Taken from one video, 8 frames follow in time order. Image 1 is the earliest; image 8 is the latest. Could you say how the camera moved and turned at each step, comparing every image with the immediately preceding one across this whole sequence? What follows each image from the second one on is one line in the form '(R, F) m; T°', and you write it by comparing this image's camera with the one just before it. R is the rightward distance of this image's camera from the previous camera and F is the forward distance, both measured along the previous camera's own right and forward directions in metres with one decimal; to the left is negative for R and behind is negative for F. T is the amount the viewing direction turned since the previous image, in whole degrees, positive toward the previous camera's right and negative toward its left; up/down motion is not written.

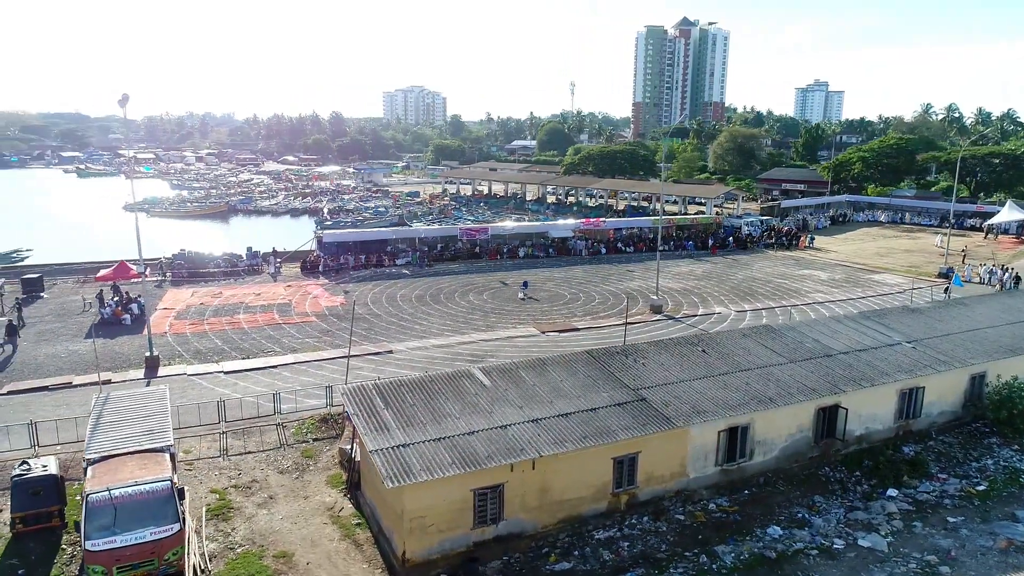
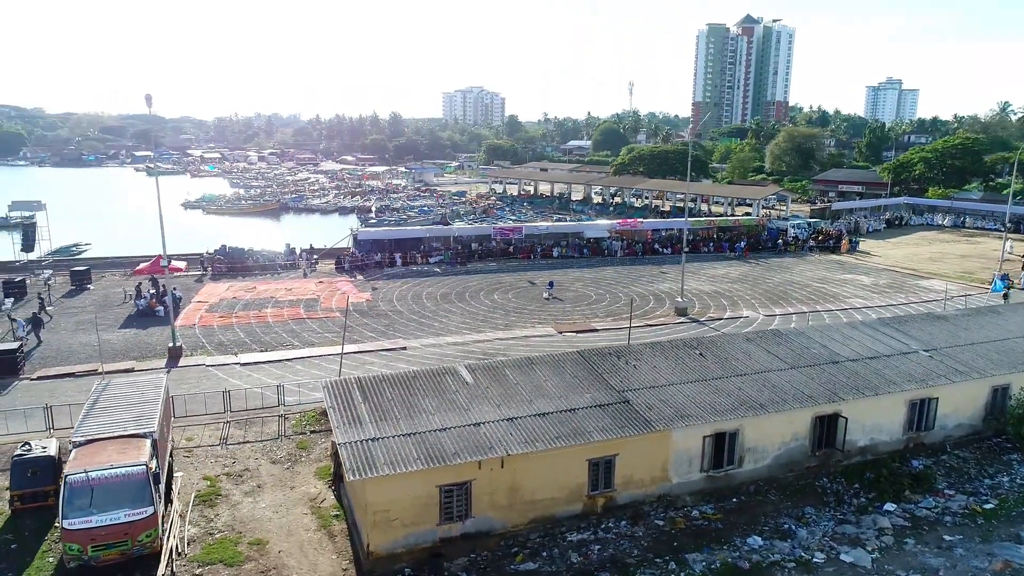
(+1.8, +0.1) m; -5°
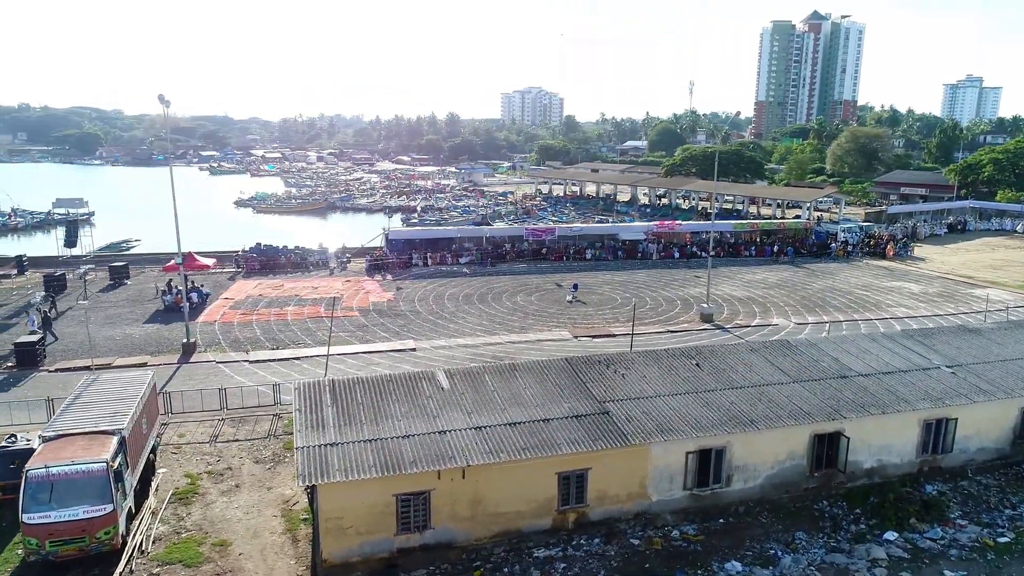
(+1.9, +0.6) m; -5°
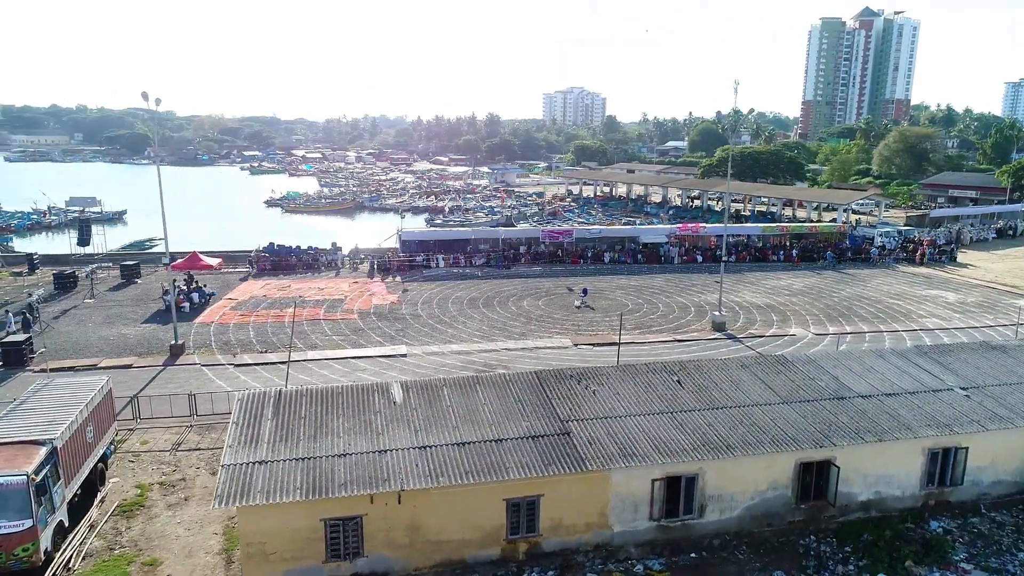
(+1.8, +1.3) m; -3°
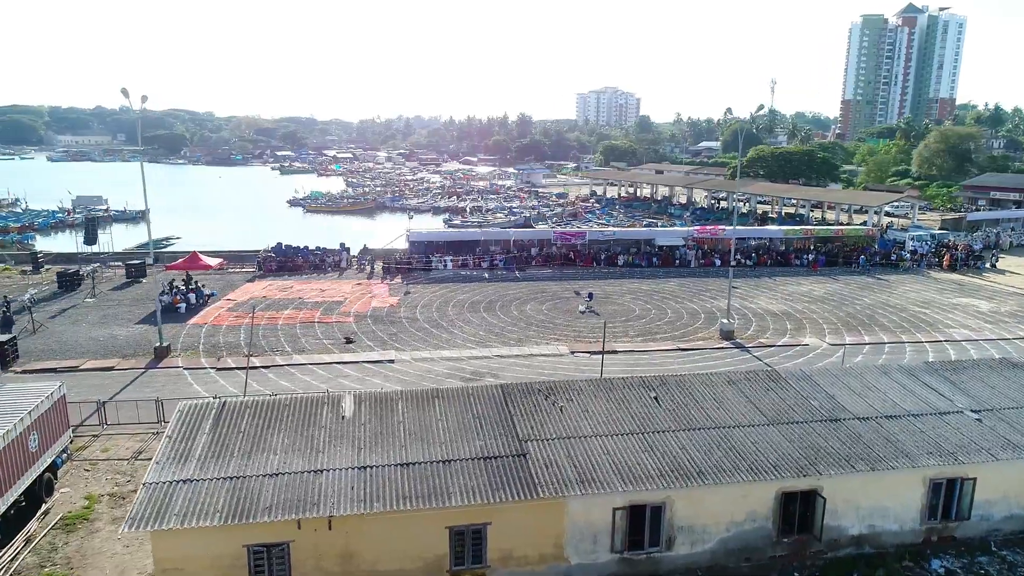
(+1.5, +1.2) m; -3°
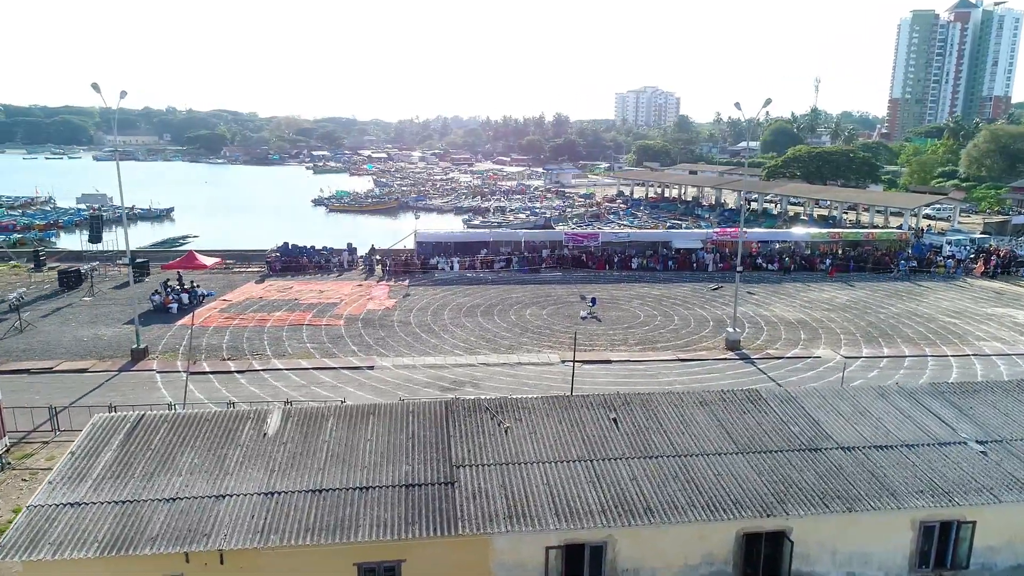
(+1.9, +1.5) m; -3°
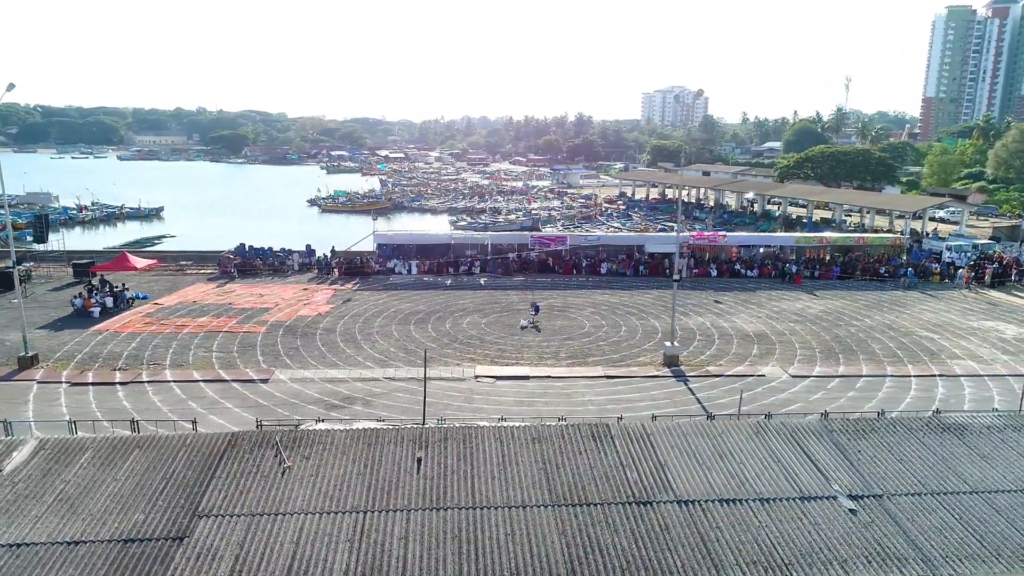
(+4.1, +2.2) m; -3°
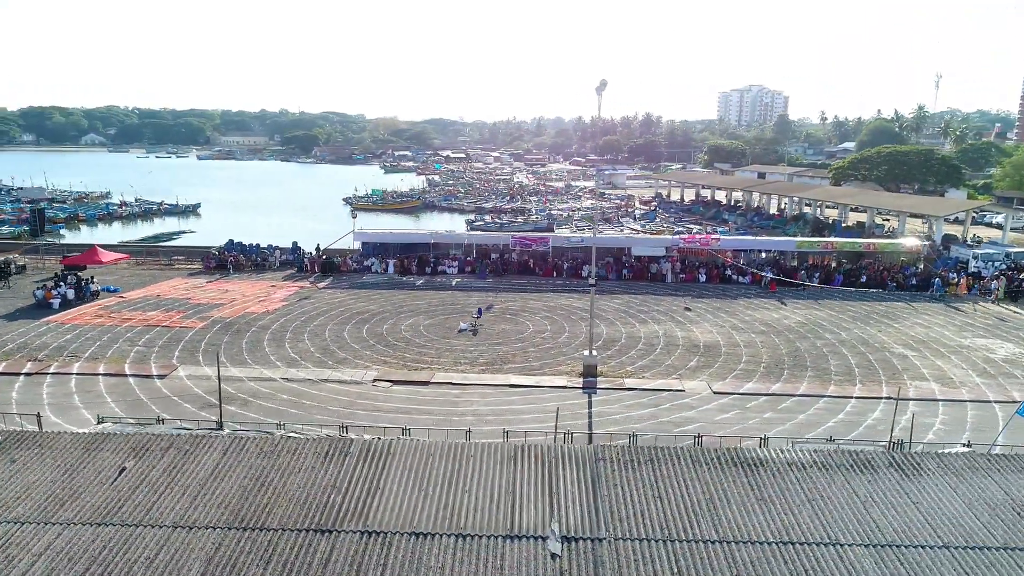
(+5.7, +1.5) m; -6°
